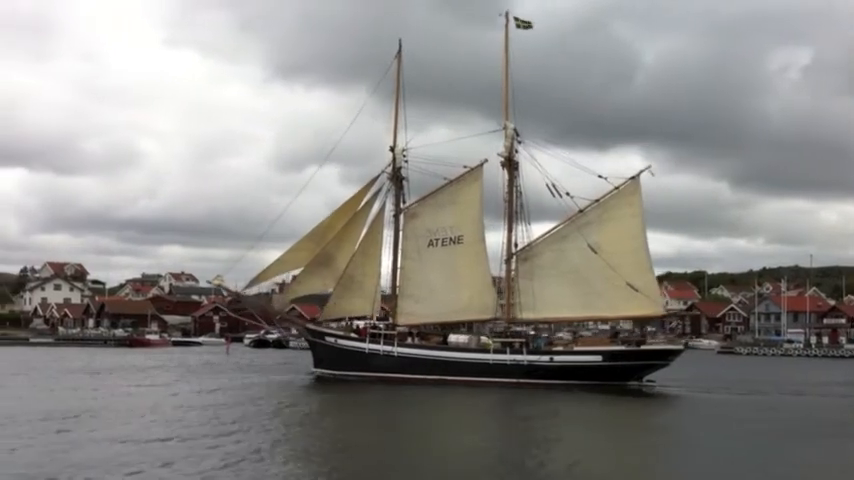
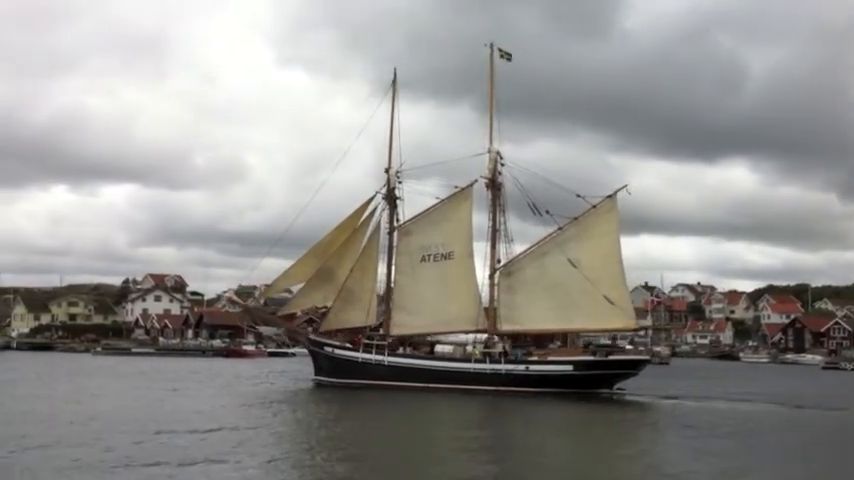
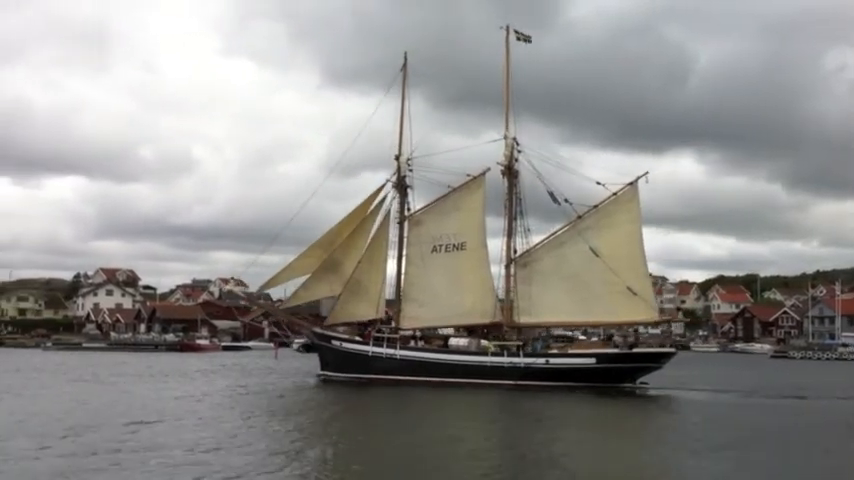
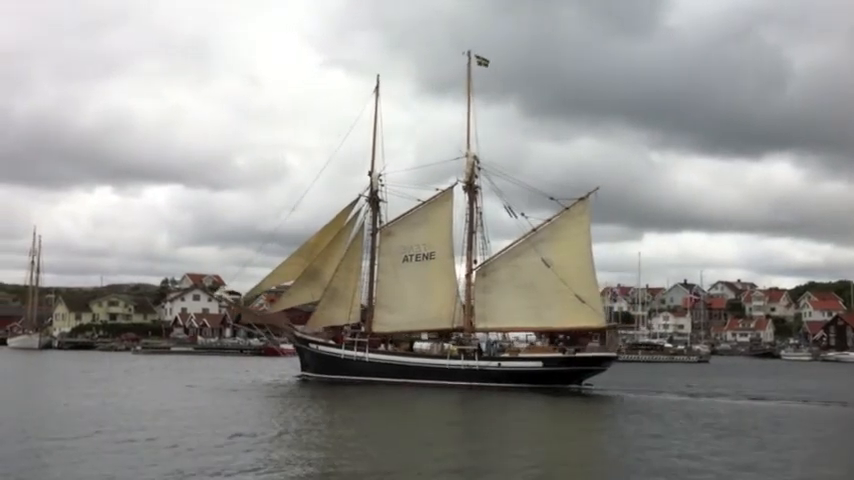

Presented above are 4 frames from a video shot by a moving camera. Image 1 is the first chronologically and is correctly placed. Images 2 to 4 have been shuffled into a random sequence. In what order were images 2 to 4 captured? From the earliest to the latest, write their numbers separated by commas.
3, 2, 4
